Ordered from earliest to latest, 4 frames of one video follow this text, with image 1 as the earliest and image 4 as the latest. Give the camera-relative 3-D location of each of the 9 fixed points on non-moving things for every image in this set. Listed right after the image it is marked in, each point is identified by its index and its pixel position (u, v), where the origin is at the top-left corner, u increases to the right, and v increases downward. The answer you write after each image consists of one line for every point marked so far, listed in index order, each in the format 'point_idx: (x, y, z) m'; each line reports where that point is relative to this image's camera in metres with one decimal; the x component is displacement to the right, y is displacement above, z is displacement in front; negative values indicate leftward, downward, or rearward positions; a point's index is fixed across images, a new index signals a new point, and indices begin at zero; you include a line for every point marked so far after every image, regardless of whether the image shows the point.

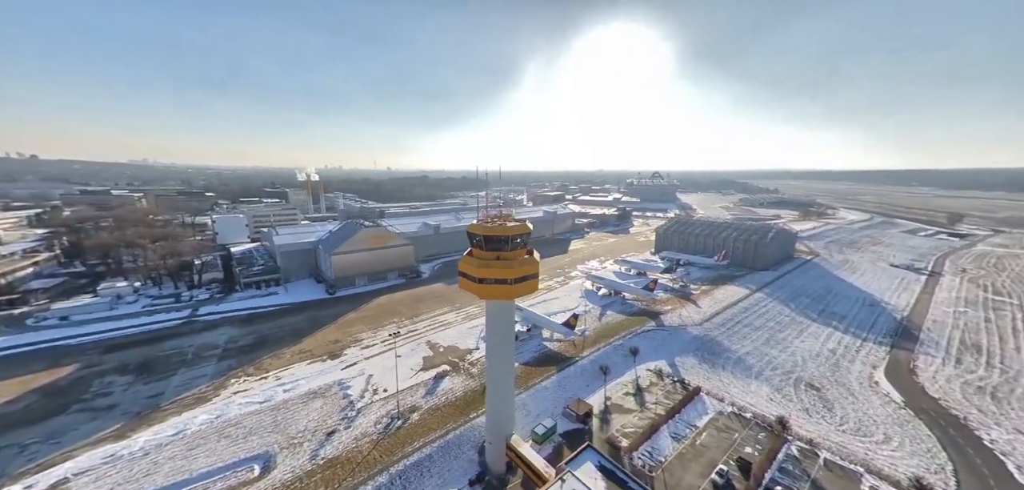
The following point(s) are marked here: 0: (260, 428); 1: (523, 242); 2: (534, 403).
0: (-11.7, -8.8, +16.3) m
1: (+0.5, -0.4, +13.5) m
2: (+1.0, -9.2, +19.1) m
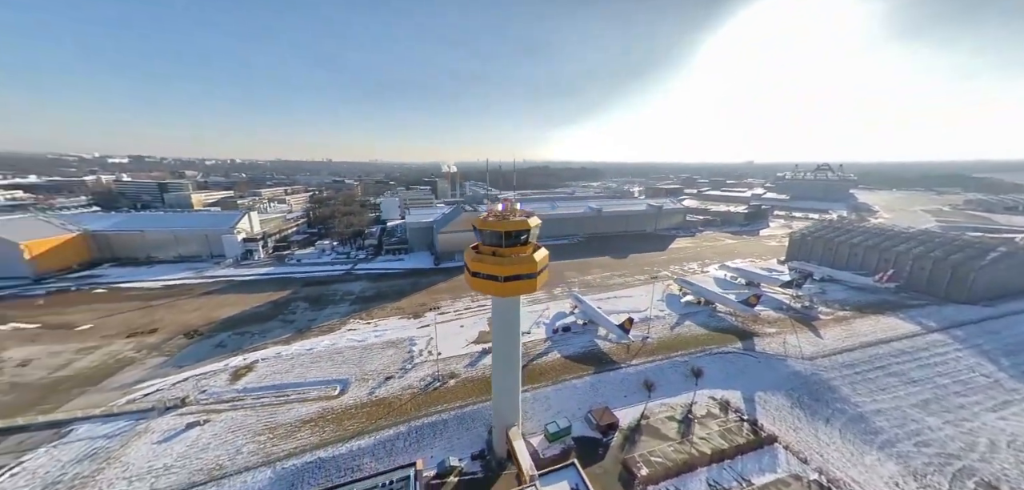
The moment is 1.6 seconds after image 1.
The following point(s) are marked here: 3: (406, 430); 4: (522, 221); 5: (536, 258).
0: (-10.2, -7.3, +21.1) m
1: (+0.6, 0.0, +13.4) m
2: (+2.5, -8.7, +18.7) m
3: (-5.3, -9.2, +16.5) m
4: (+0.5, +0.8, +13.1) m
5: (+1.0, -0.7, +13.2) m
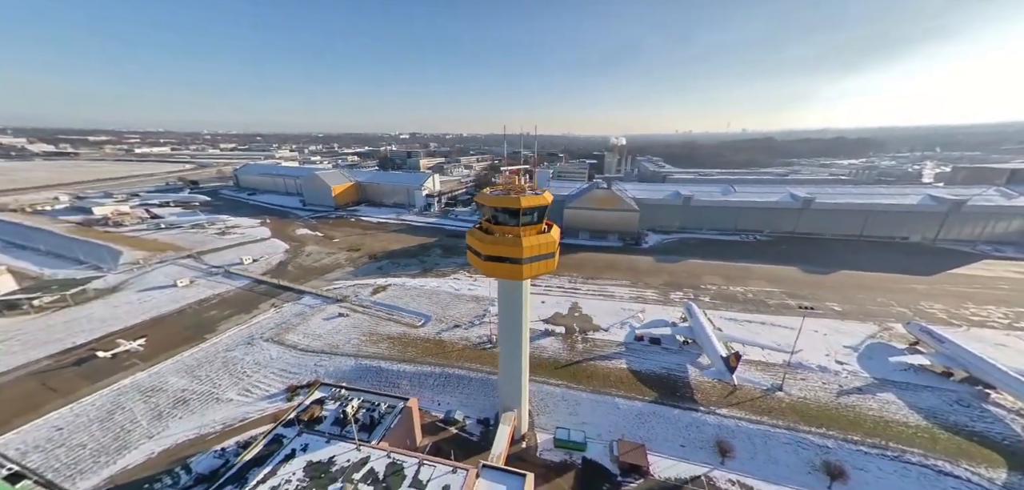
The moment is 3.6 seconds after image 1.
0: (-5.2, -4.3, +24.8) m
1: (+0.2, +0.9, +11.7) m
2: (+3.7, -7.9, +16.0) m
3: (-4.0, -7.1, +18.5) m
4: (0.0, +1.7, +11.4) m
5: (+0.3, +0.1, +11.4) m
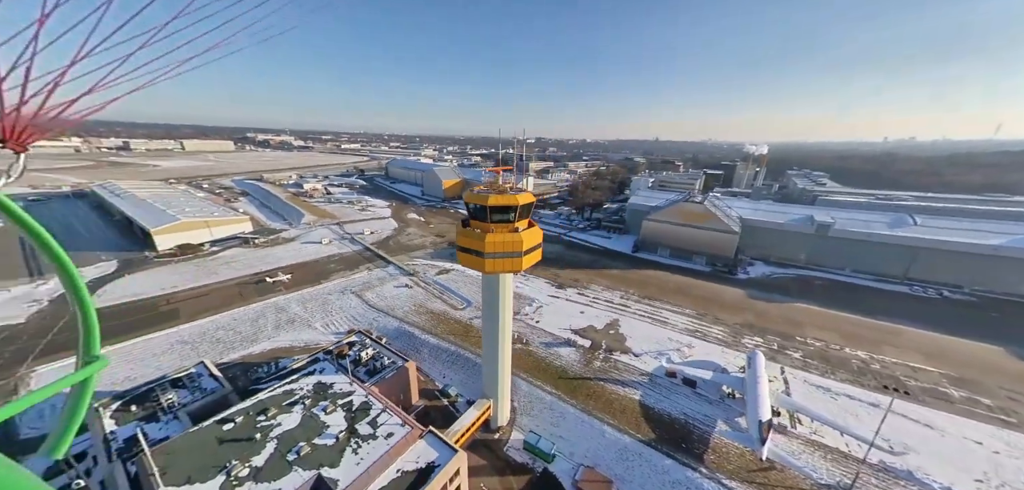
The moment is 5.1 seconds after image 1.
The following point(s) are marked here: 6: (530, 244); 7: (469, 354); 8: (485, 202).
0: (-1.9, -3.8, +26.6) m
1: (-0.8, +1.2, +12.4) m
2: (+2.7, -8.2, +15.2) m
3: (-3.4, -6.5, +20.3) m
4: (-1.0, +2.0, +12.2) m
5: (-0.9, +0.4, +12.0) m
6: (+0.6, 0.0, +12.8) m
7: (-2.6, -6.5, +20.2) m
8: (-0.8, +1.6, +11.9) m
